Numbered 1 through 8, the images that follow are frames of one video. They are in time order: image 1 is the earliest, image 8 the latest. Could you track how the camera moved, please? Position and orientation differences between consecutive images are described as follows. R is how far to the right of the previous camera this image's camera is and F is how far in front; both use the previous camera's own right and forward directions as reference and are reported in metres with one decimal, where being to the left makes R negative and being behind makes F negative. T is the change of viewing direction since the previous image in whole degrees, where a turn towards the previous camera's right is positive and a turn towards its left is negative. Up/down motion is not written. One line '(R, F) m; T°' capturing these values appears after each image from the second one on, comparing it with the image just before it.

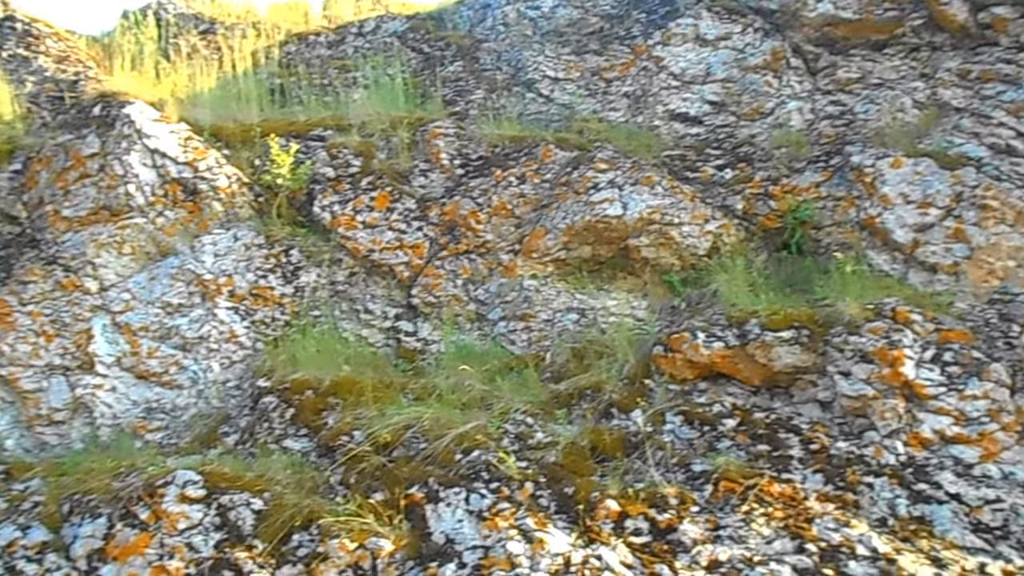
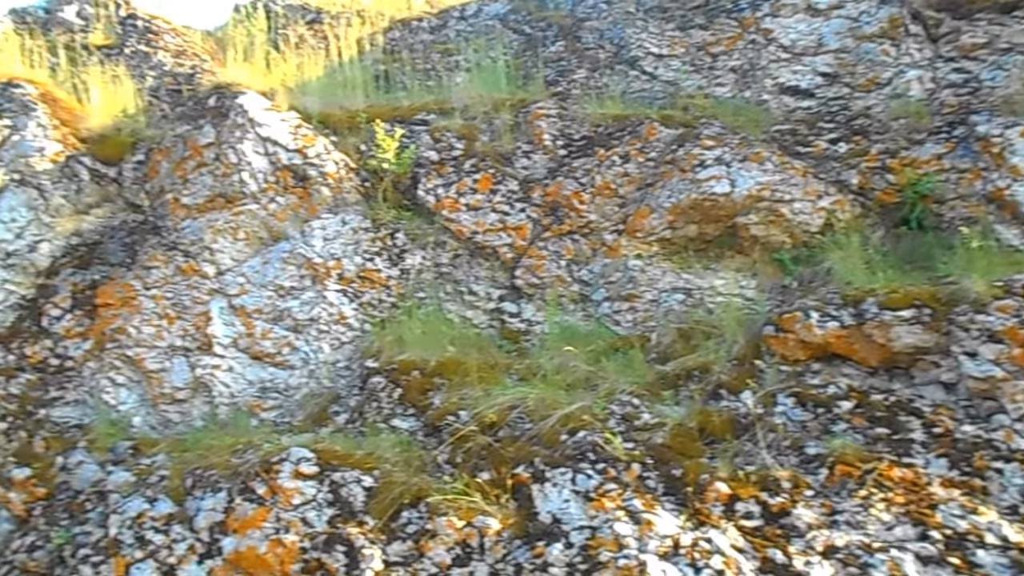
(-0.3, 0.0) m; -5°
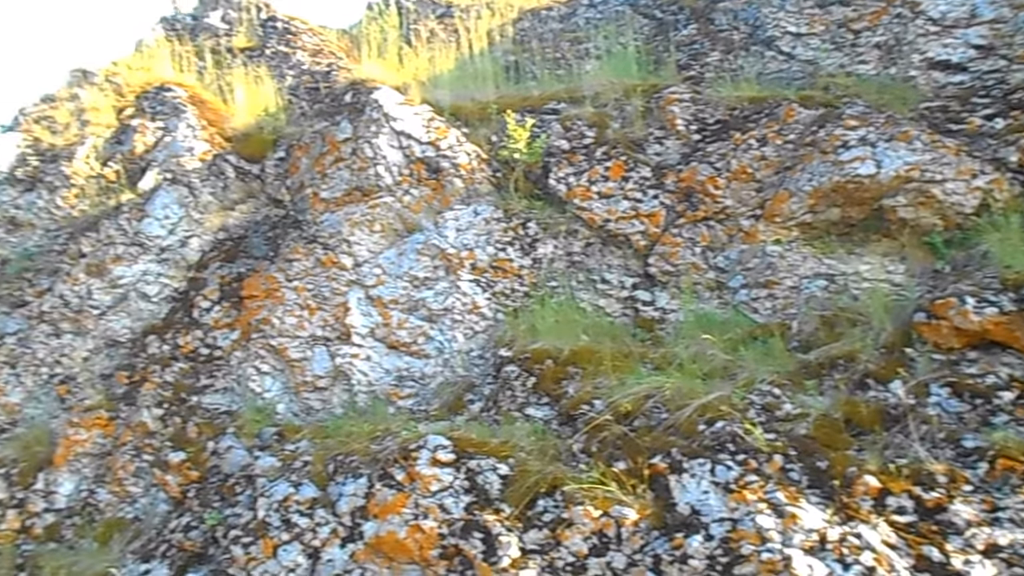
(-0.4, 0.0) m; -6°
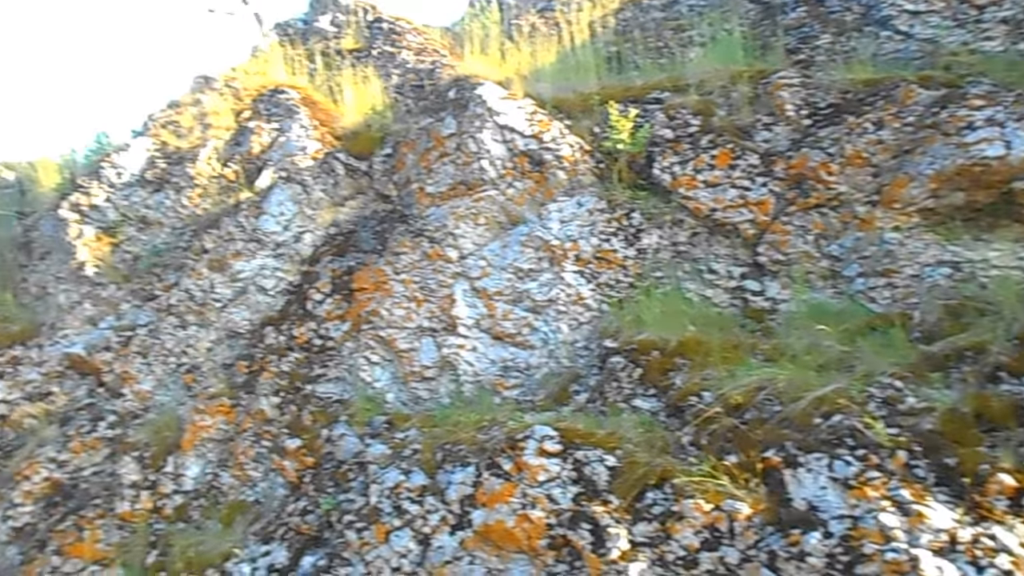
(-0.2, 0.0) m; -6°
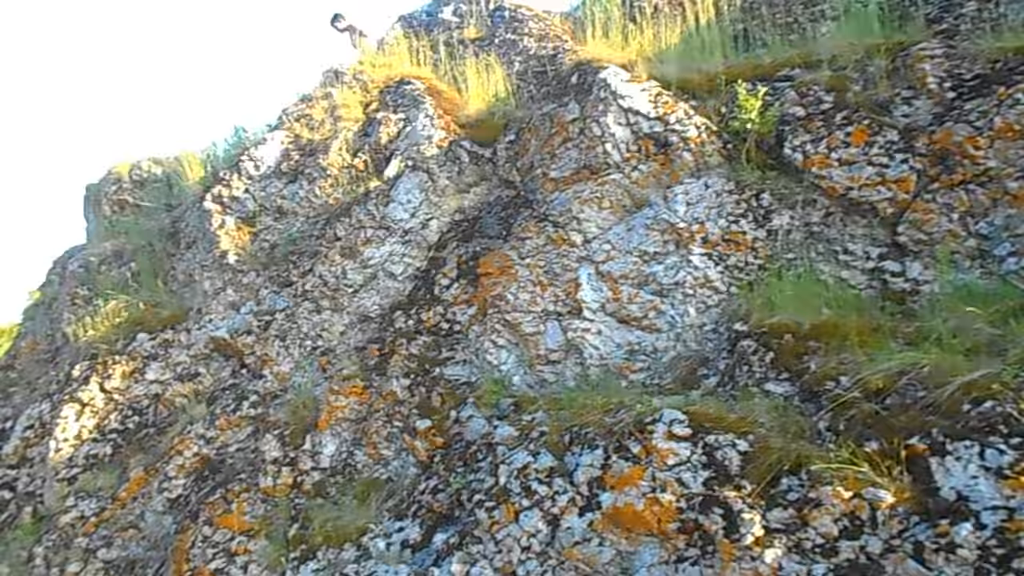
(-0.3, -0.1) m; -6°
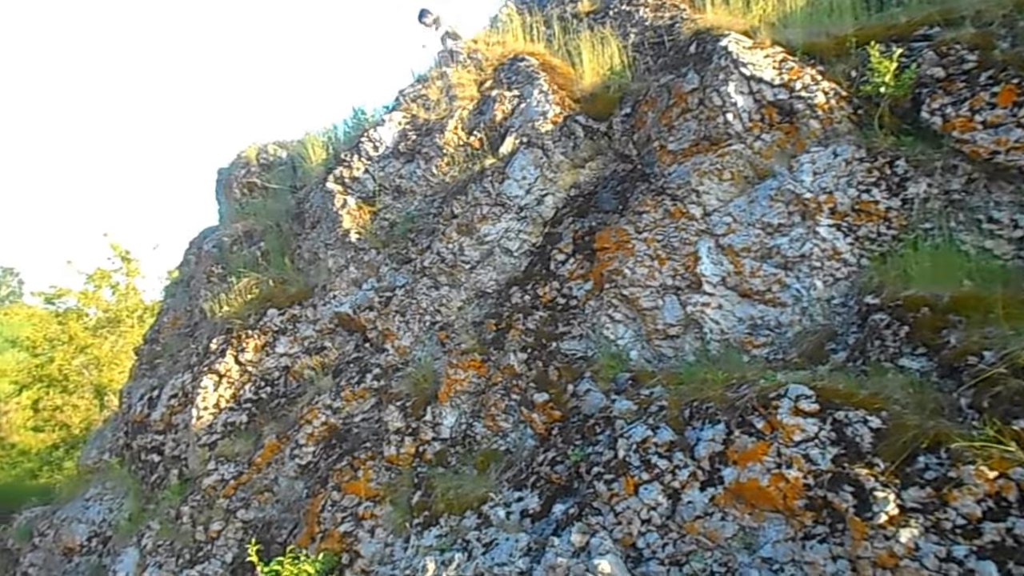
(-0.2, 0.0) m; -6°
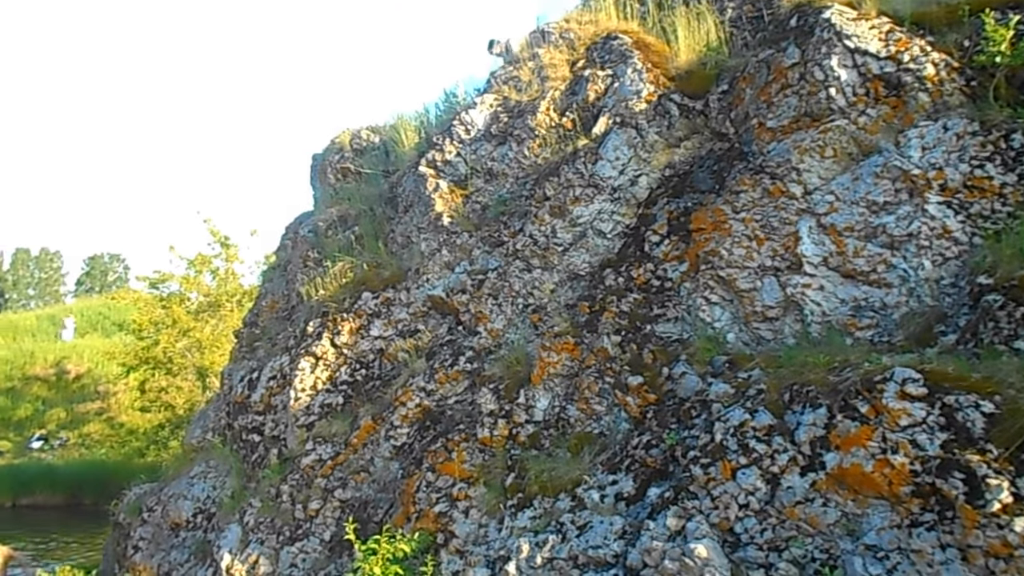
(-0.3, 0.0) m; -4°
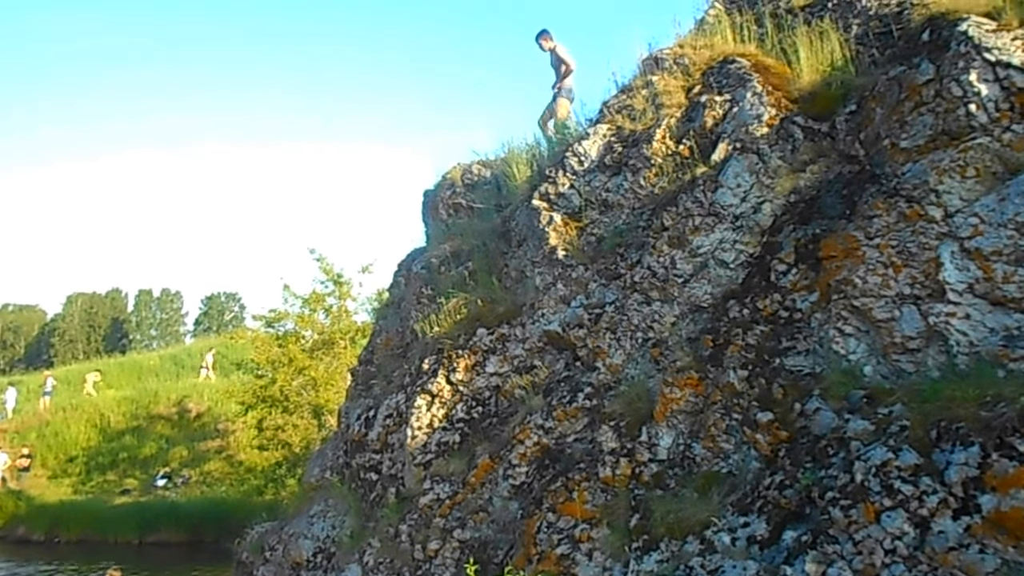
(-0.4, +0.1) m; -5°
